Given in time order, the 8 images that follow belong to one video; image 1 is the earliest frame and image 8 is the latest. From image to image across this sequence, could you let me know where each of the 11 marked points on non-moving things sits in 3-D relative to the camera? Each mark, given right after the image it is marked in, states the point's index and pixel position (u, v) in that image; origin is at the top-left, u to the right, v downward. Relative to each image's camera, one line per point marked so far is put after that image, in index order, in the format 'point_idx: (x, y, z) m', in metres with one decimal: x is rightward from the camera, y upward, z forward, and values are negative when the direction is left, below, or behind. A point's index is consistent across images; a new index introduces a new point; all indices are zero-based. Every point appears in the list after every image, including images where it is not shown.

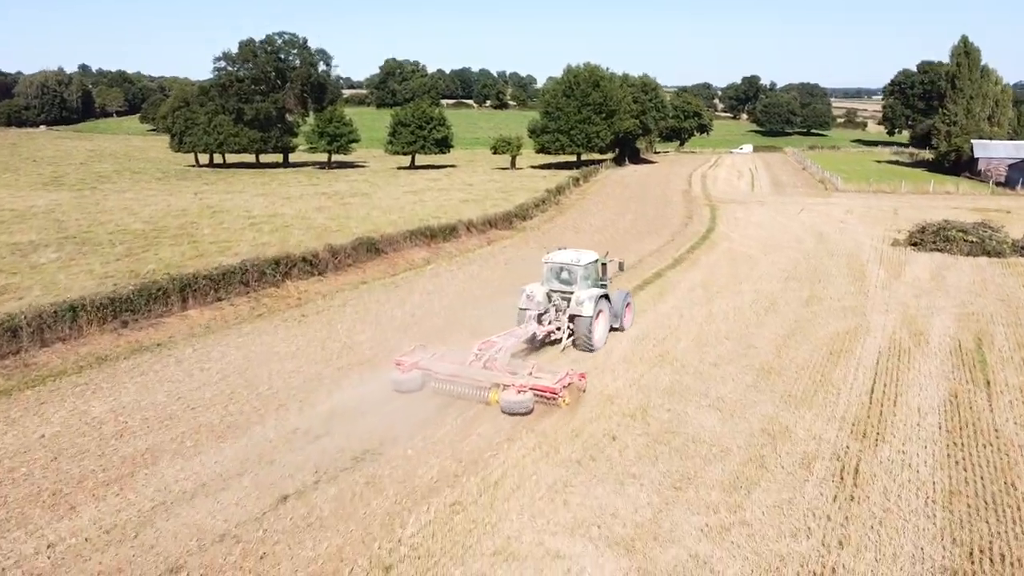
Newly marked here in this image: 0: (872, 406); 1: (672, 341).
0: (+6.2, -2.0, +14.1) m
1: (+3.6, -1.2, +18.3) m
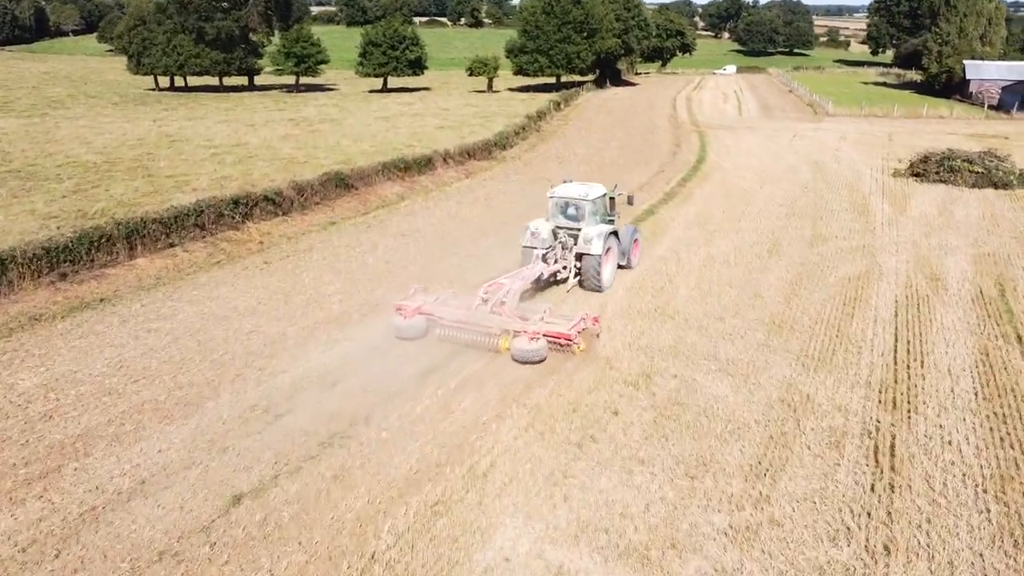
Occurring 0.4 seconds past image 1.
0: (+6.0, -1.2, +12.8) m
1: (+3.3, 0.0, +16.8) m
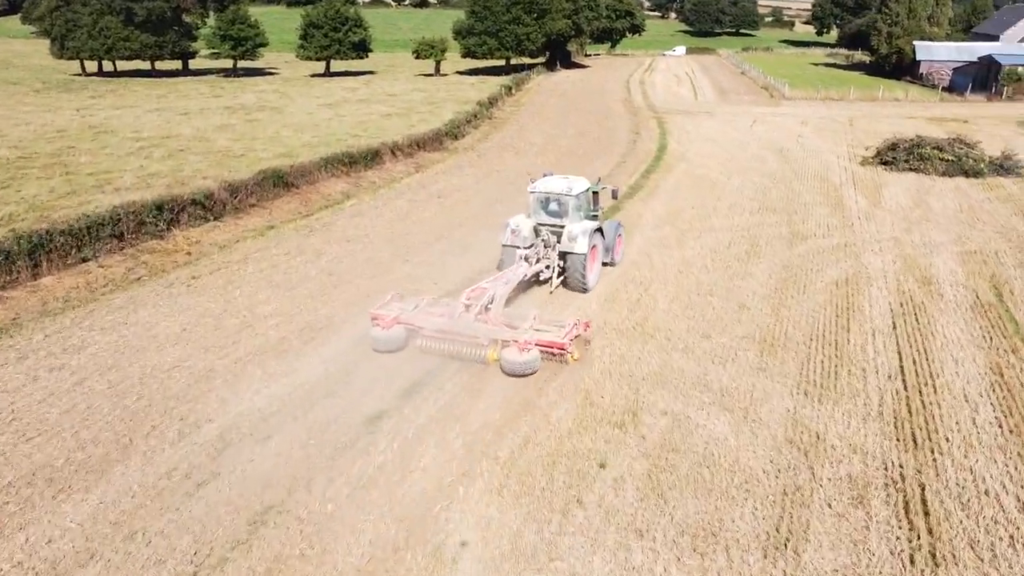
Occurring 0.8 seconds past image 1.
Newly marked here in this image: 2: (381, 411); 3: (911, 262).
0: (+5.5, -1.5, +11.5) m
1: (+2.6, -0.2, +15.3) m
2: (-1.7, -1.6, +10.9) m
3: (+8.5, +0.5, +17.5) m
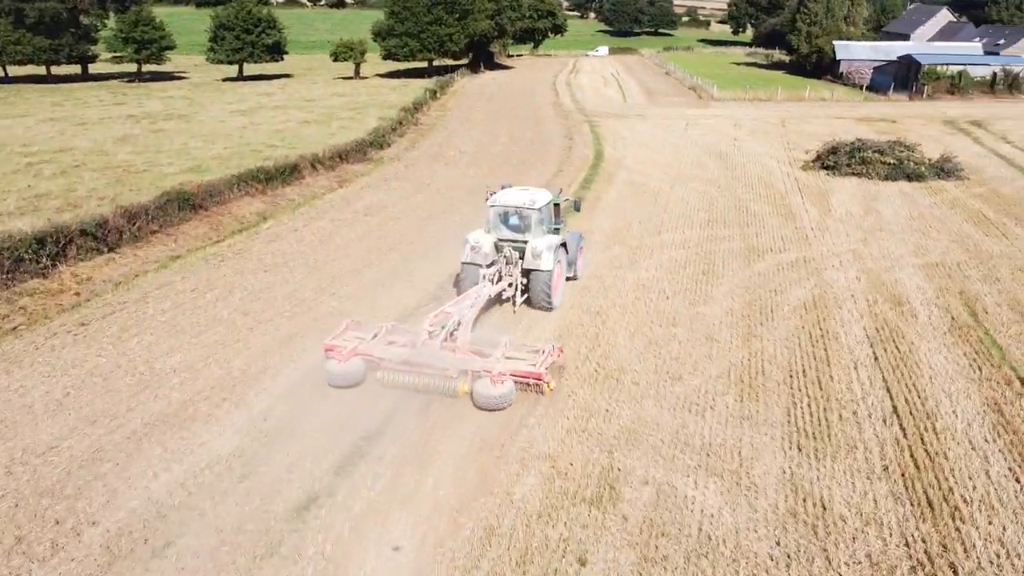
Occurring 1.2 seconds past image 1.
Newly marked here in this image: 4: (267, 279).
0: (+4.9, -1.9, +10.2) m
1: (+1.6, -0.8, +13.7) m
2: (-2.2, -2.3, +9.0) m
3: (+7.3, +0.2, +16.5) m
4: (-5.0, +0.2, +16.7) m
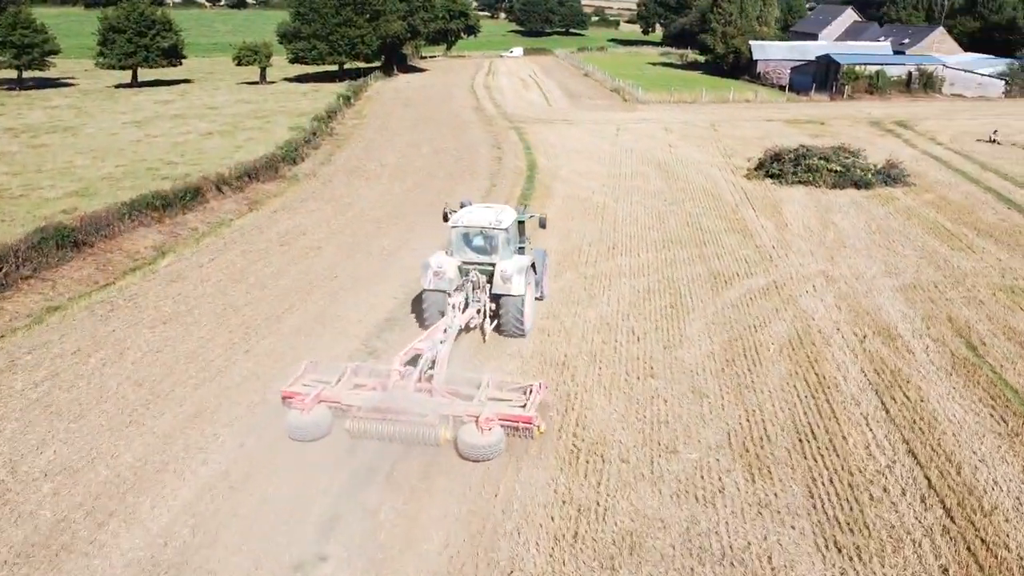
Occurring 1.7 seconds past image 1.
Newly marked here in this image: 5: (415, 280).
0: (+4.7, -2.5, +8.6) m
1: (+1.0, -1.5, +11.8) m
2: (-2.3, -3.2, +6.7) m
3: (+6.4, -0.3, +15.1) m
4: (-5.9, -0.8, +14.0) m
5: (-2.0, +0.2, +16.9) m
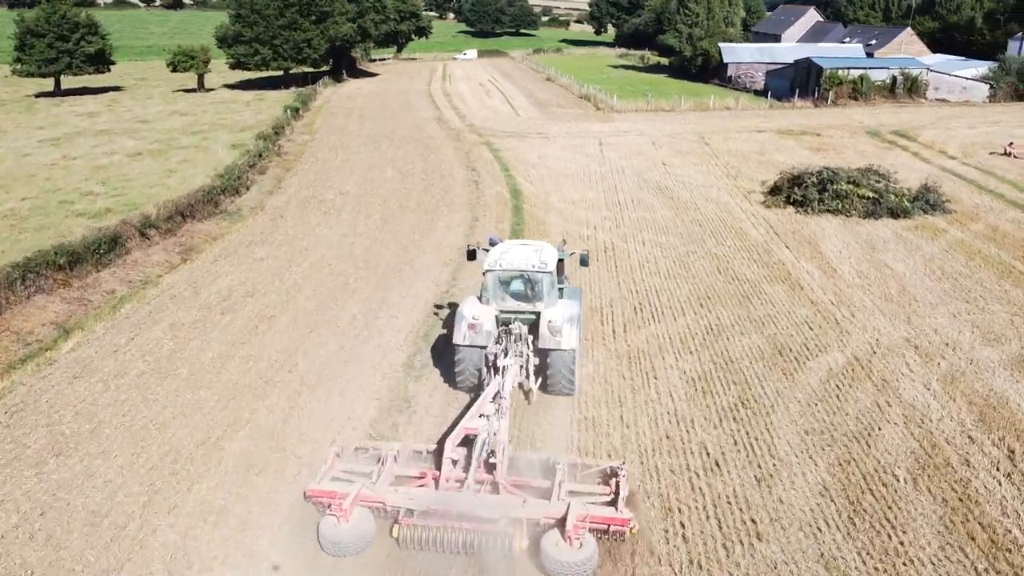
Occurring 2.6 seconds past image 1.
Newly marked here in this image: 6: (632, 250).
0: (+5.4, -3.8, +5.2) m
1: (+1.5, -2.8, +8.1) m
2: (-1.4, -4.6, +2.8) m
3: (+6.7, -1.6, +11.8) m
4: (-5.5, -2.3, +9.9) m
5: (-1.8, -1.2, +13.0) m
6: (+2.8, +0.9, +18.8) m
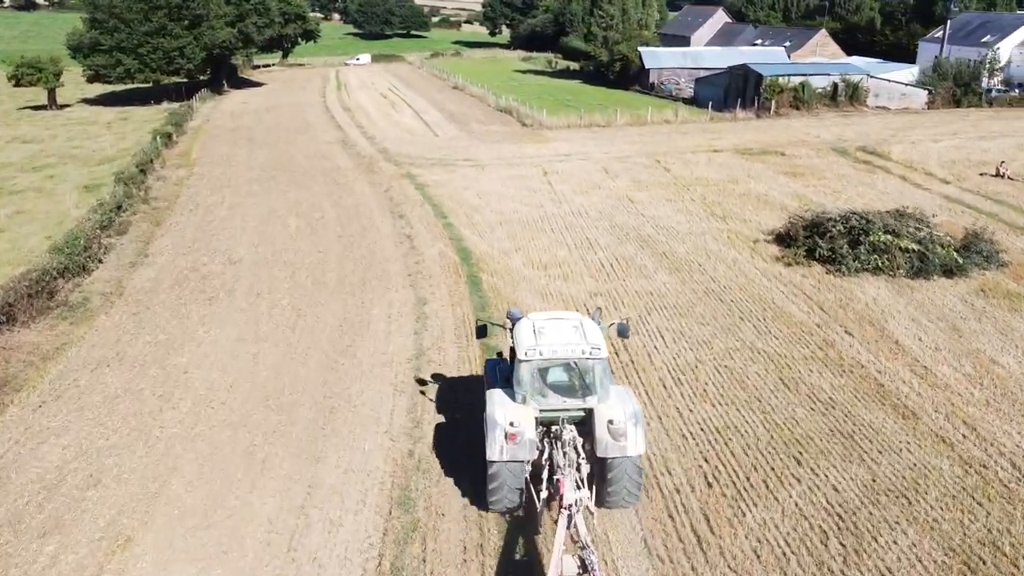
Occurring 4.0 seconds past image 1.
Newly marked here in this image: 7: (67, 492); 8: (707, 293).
0: (+6.9, -5.5, +0.5) m
1: (+2.6, -4.8, +2.9) m
2: (+0.5, -6.6, -2.7) m
3: (+7.2, -3.3, +7.2) m
4: (-4.6, -4.5, +3.8) m
5: (-1.3, -3.3, +7.3) m
6: (+2.4, -1.1, +13.6) m
7: (-5.4, -2.5, +9.9) m
8: (+3.9, -0.1, +16.3) m
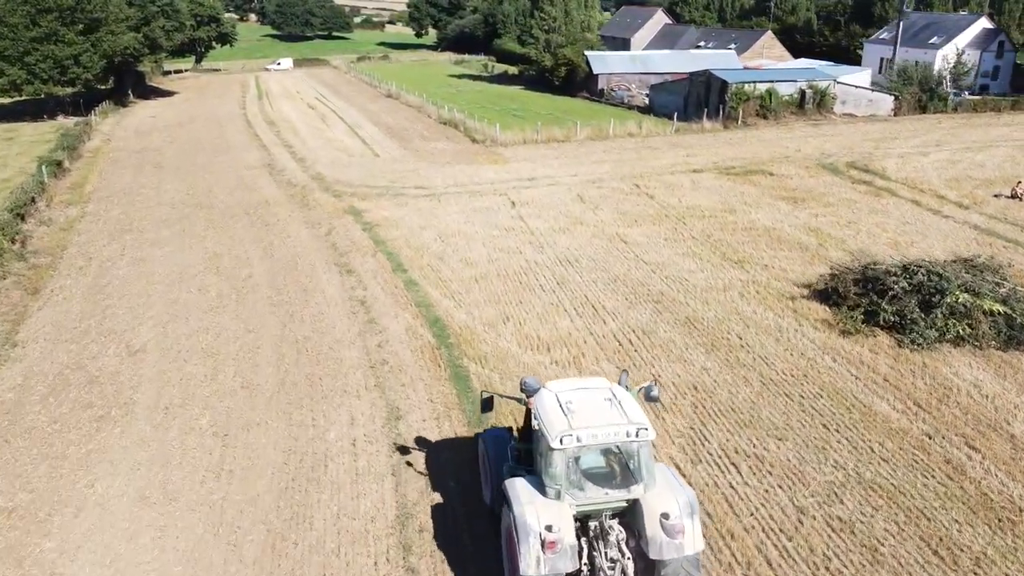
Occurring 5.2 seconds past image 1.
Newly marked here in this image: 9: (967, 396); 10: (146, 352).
0: (+8.5, -6.8, -2.9) m
1: (+4.0, -6.2, -0.9) m
2: (+2.4, -8.1, -6.7) m
3: (+8.1, -4.6, +3.8) m
4: (-3.3, -6.2, -0.6) m
5: (-0.4, -4.9, +3.2) m
6: (+2.7, -2.5, +9.8) m
7: (-4.7, -4.2, +5.3) m
8: (+3.9, -1.5, +12.6) m
9: (+6.8, -1.6, +12.3) m
10: (-6.3, -1.1, +14.1) m
